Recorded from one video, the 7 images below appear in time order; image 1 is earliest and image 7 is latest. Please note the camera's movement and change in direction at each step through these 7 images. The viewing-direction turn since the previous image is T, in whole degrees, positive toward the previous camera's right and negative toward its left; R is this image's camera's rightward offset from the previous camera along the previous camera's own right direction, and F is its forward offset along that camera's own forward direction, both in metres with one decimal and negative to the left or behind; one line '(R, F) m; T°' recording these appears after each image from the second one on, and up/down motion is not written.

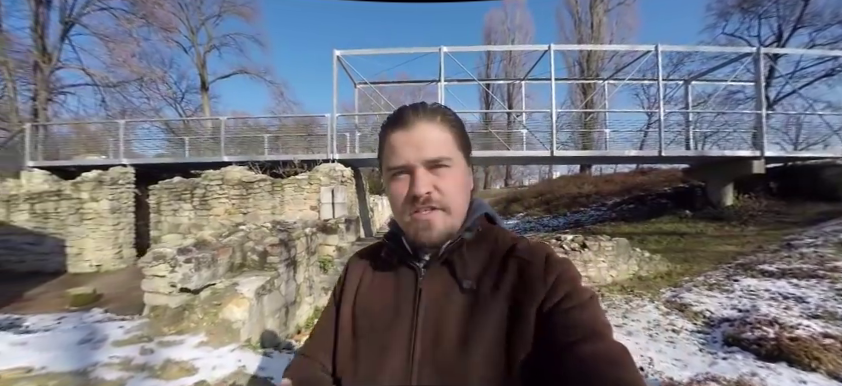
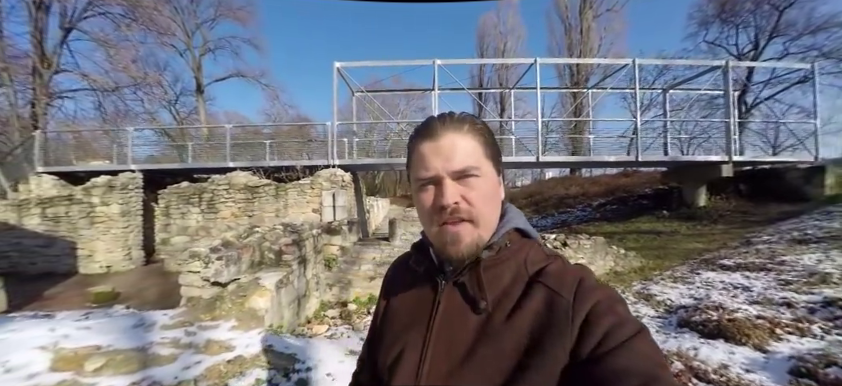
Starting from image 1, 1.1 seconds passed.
(-0.1, -0.8) m; +1°
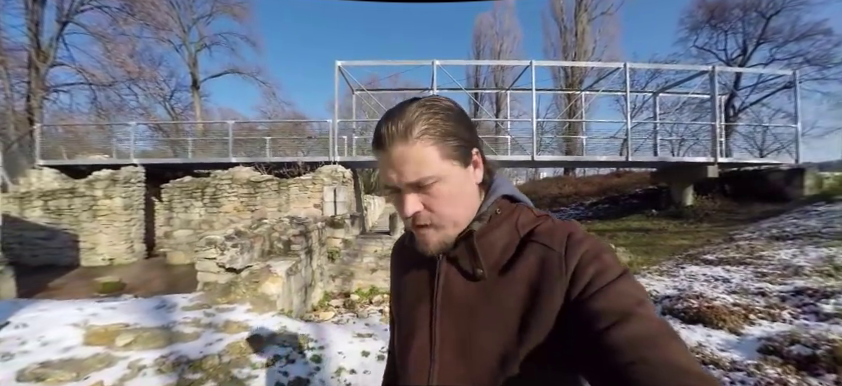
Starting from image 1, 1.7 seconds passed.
(-0.1, -0.3) m; +1°
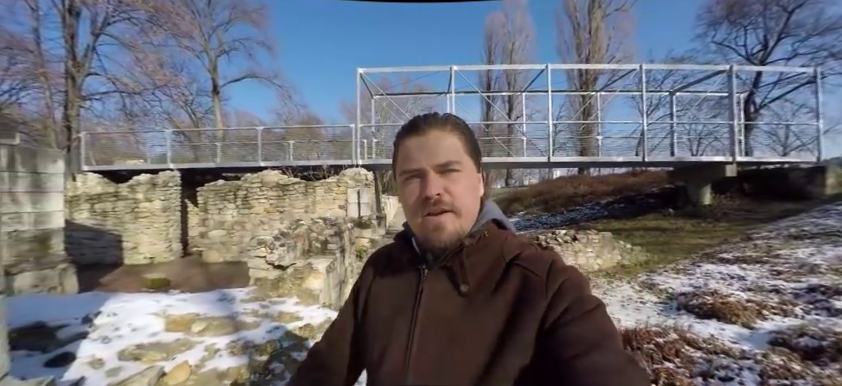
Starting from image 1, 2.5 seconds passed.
(-0.3, -0.5) m; -2°
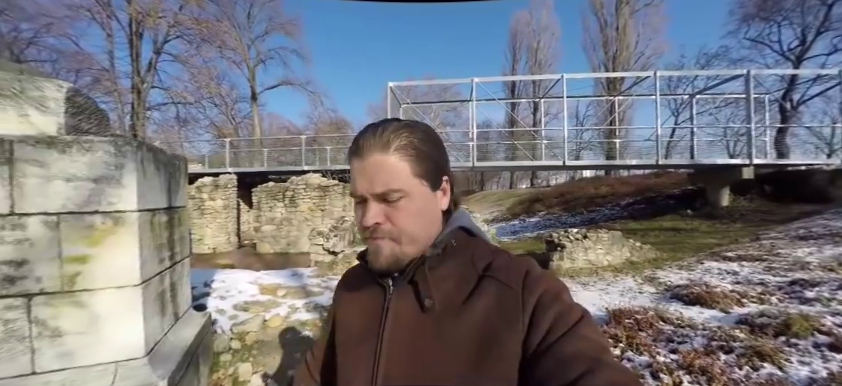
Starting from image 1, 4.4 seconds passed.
(0.0, -1.3) m; -4°
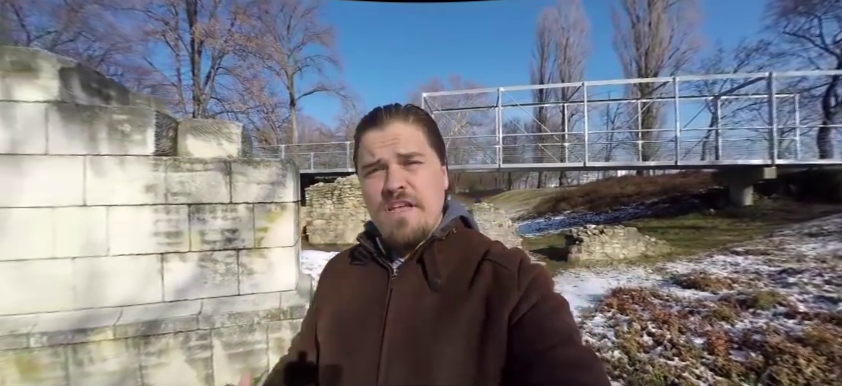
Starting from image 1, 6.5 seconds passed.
(-0.2, -1.6) m; -5°
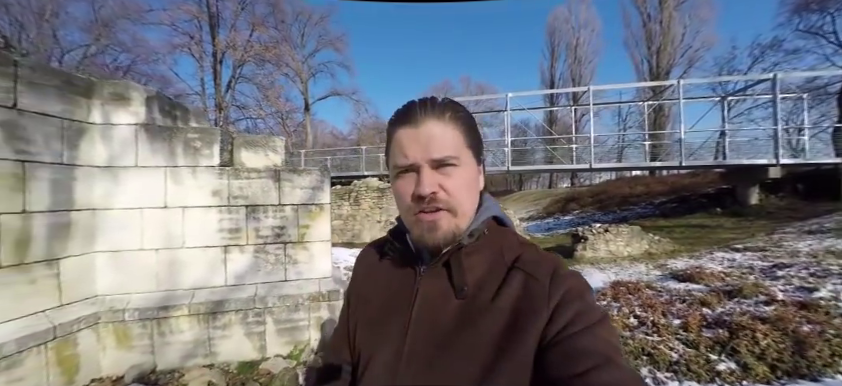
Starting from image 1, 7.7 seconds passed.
(-0.1, -0.8) m; -2°
